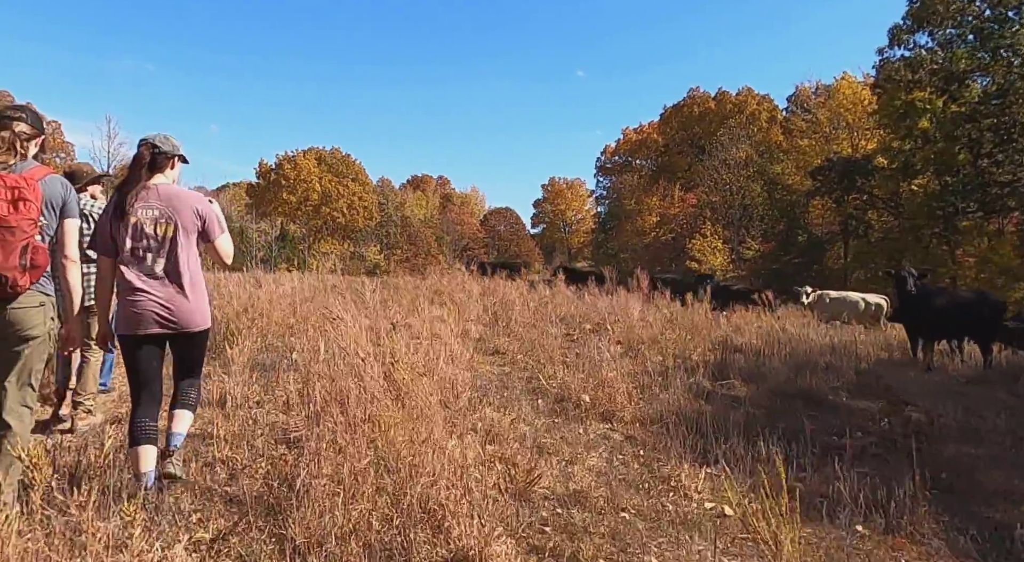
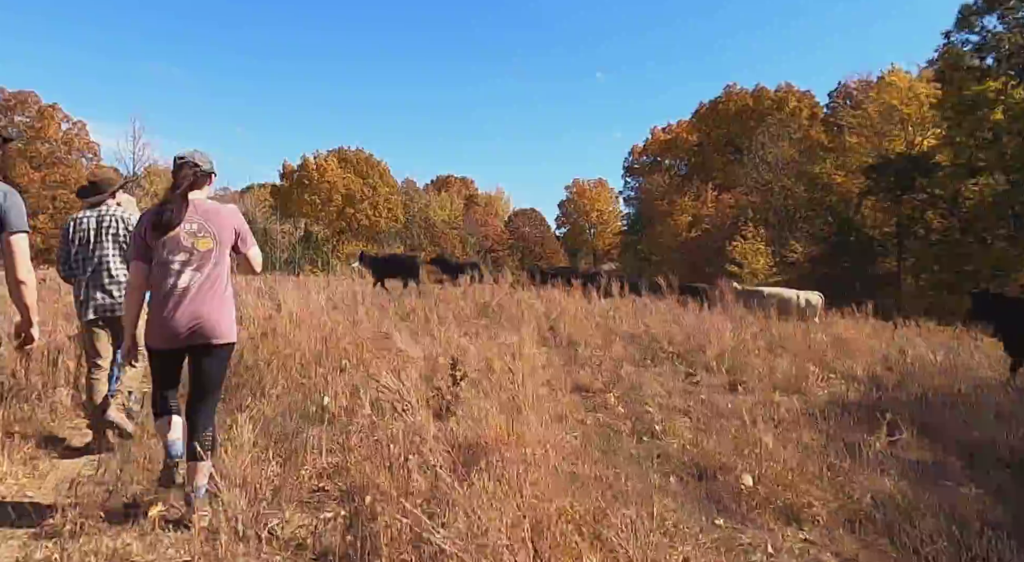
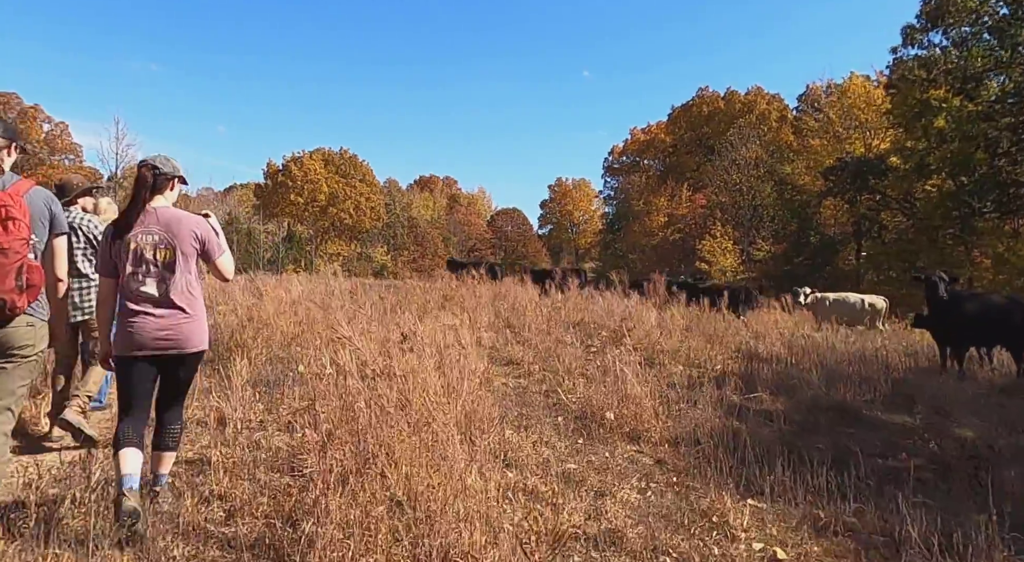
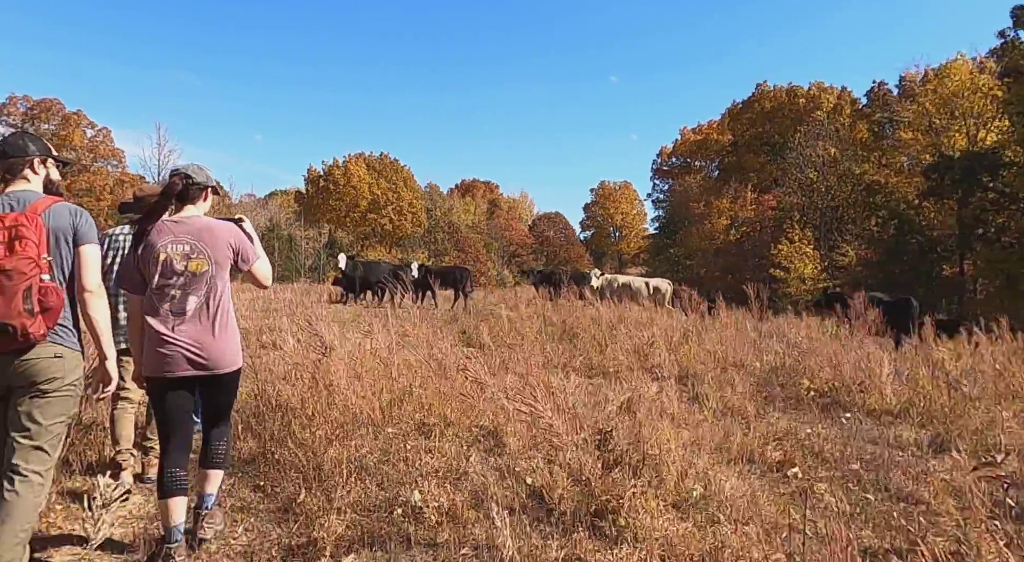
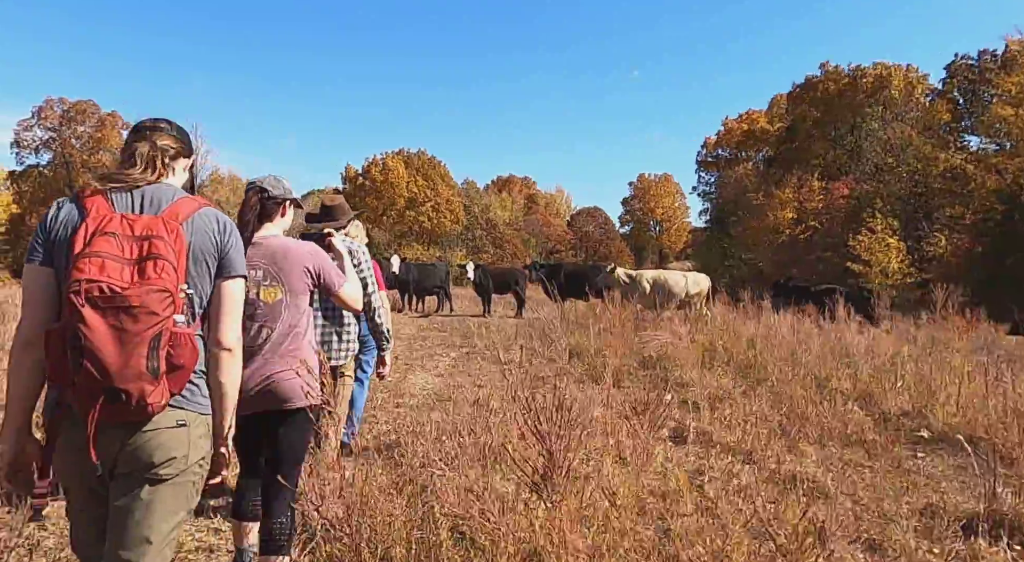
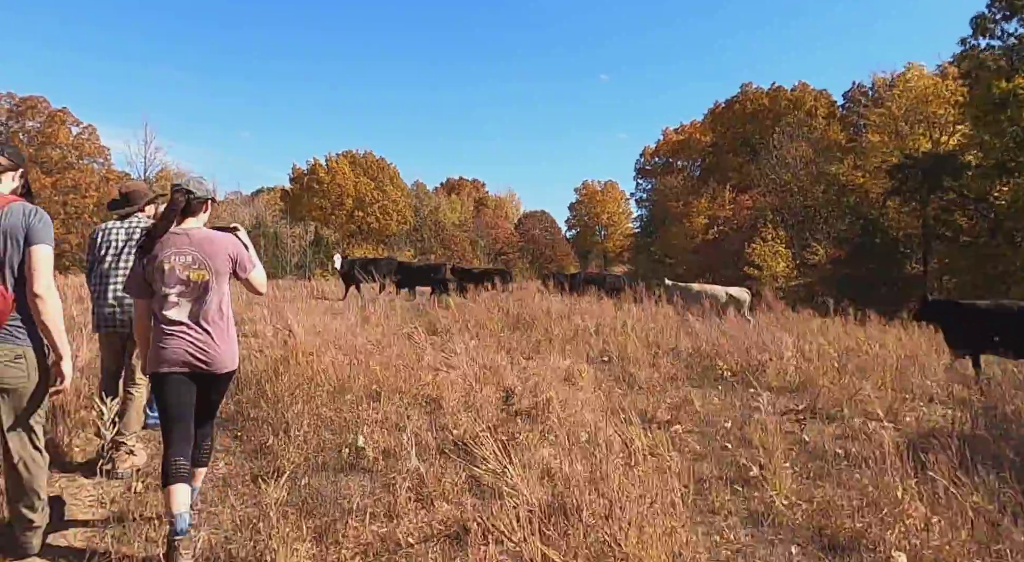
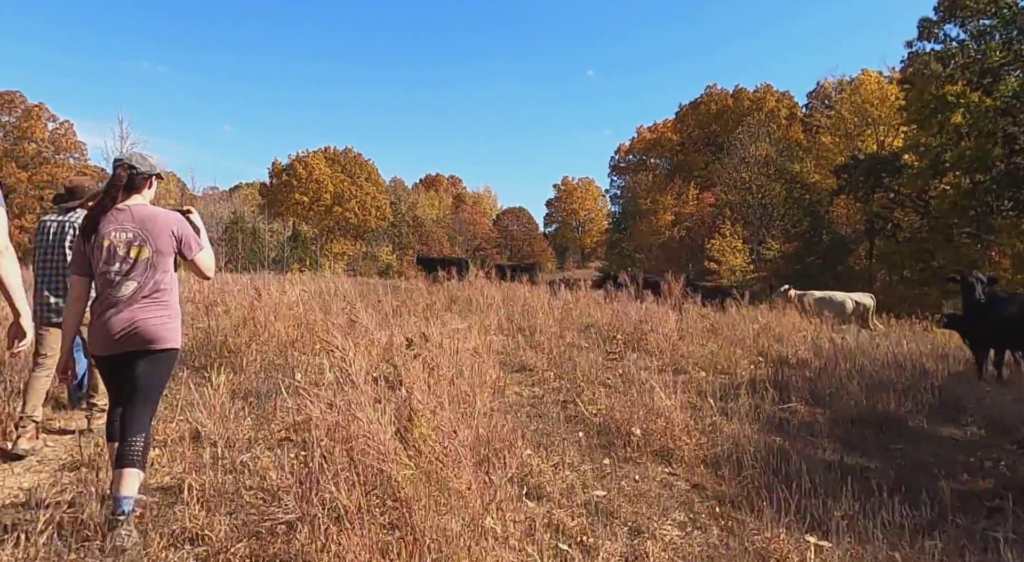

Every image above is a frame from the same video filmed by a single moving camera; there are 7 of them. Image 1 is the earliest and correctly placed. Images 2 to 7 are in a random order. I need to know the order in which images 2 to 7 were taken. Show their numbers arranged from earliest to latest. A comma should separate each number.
3, 7, 2, 6, 4, 5
